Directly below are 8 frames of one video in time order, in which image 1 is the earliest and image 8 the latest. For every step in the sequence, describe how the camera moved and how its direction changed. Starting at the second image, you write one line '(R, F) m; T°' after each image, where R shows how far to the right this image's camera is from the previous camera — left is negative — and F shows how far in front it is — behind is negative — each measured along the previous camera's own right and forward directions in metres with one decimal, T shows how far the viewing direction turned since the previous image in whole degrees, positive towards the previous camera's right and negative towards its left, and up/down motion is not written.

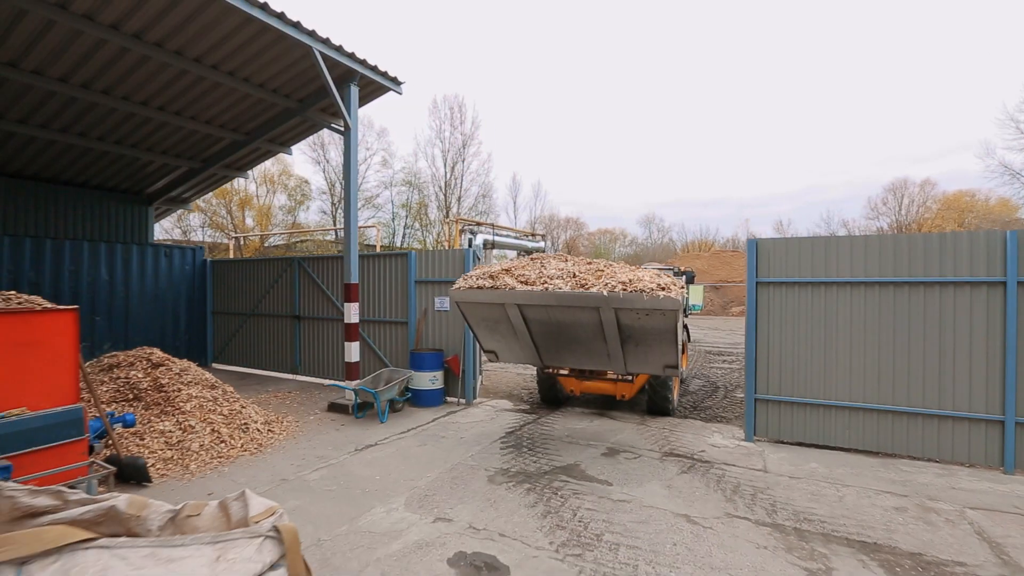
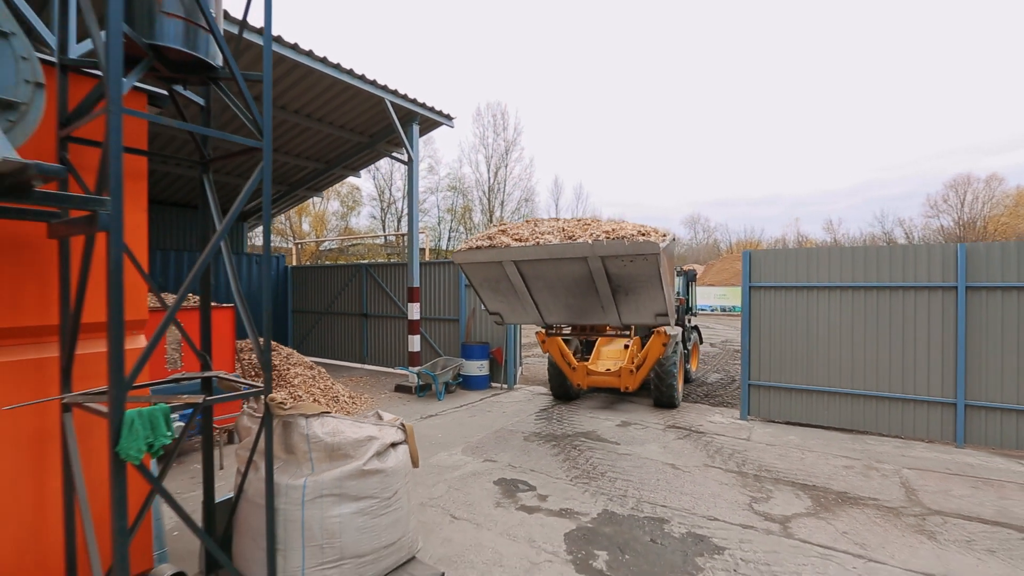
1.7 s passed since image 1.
(+0.2, -1.3) m; -5°
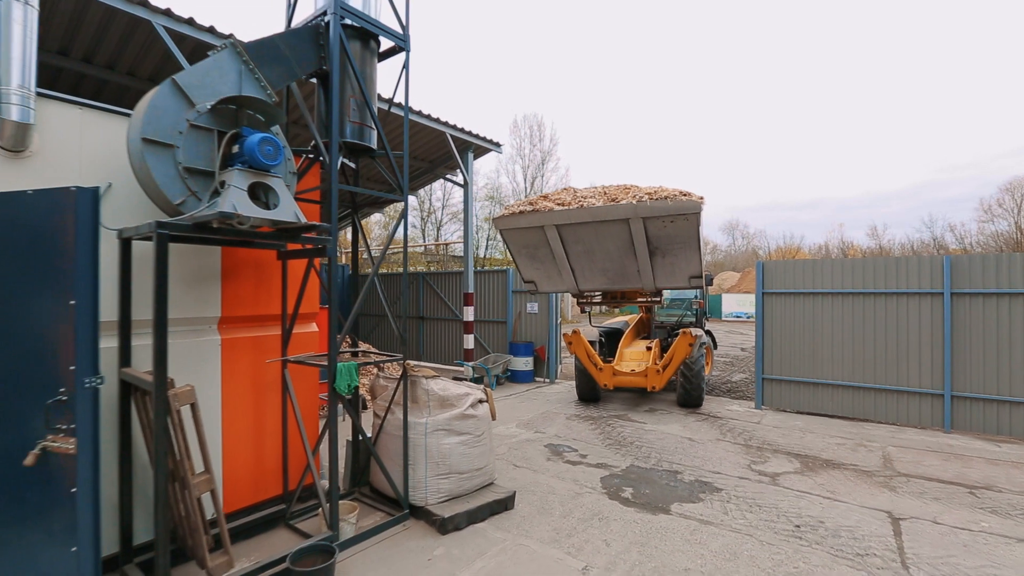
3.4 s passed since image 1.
(-0.1, -1.2) m; -4°
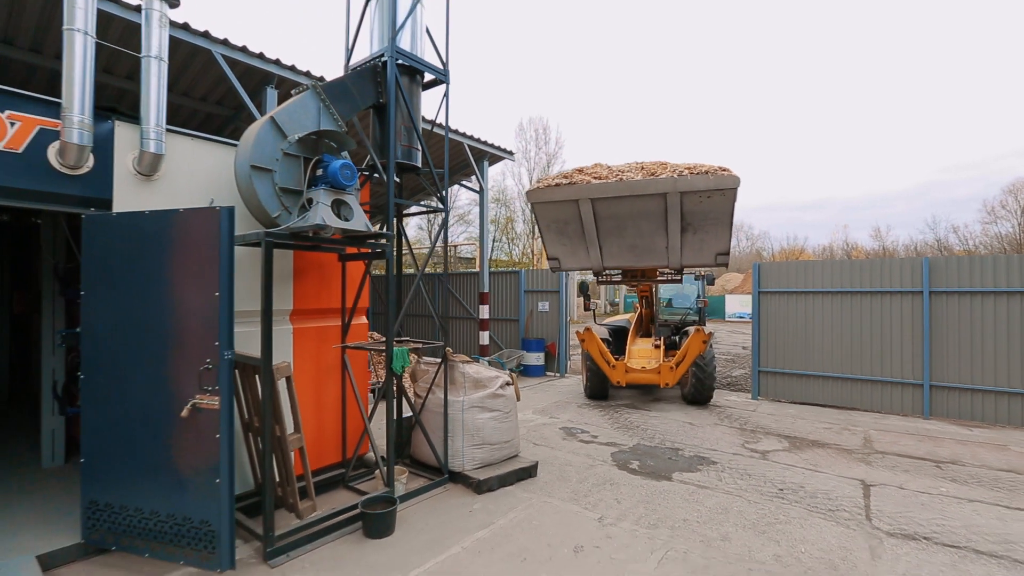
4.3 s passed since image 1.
(-0.2, -0.6) m; 0°
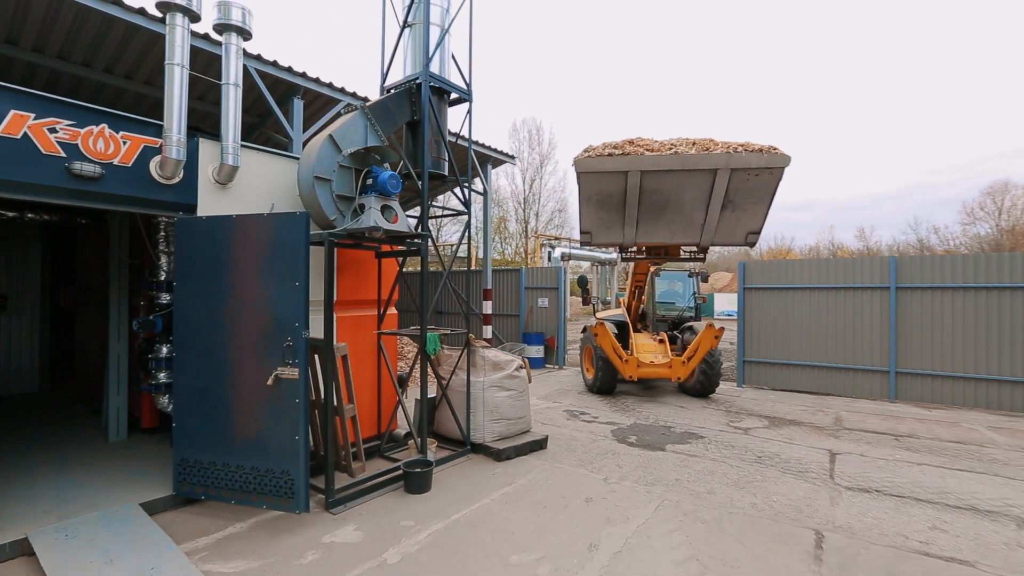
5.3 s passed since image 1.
(-0.2, -0.6) m; +1°
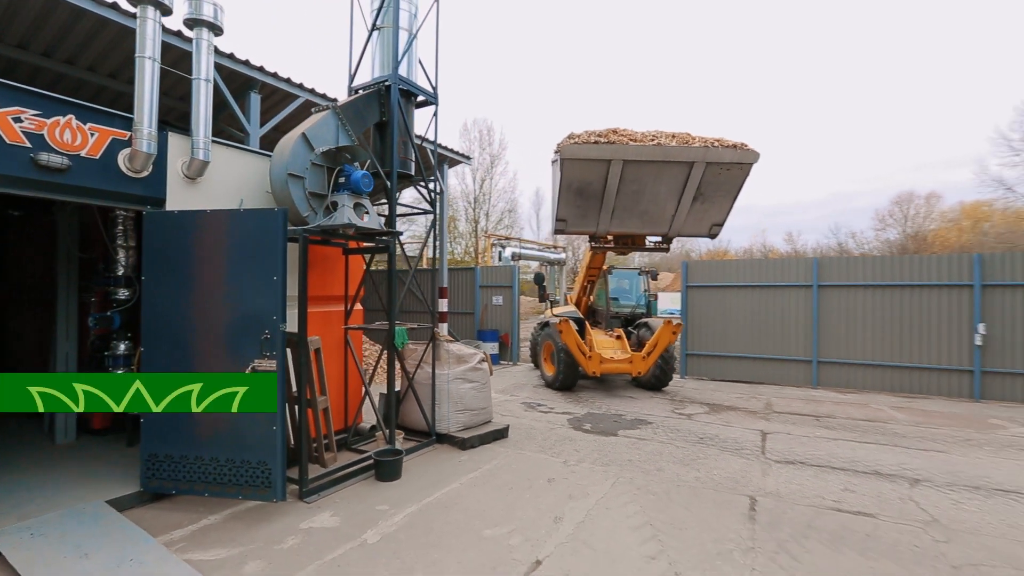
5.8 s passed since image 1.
(-0.2, -0.2) m; +6°
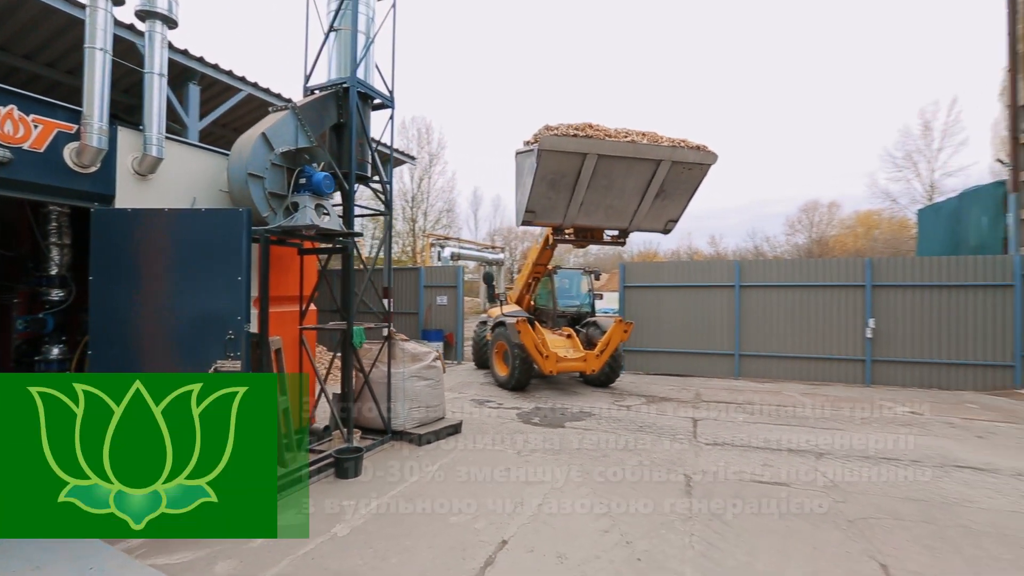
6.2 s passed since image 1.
(-0.2, -0.2) m; +7°
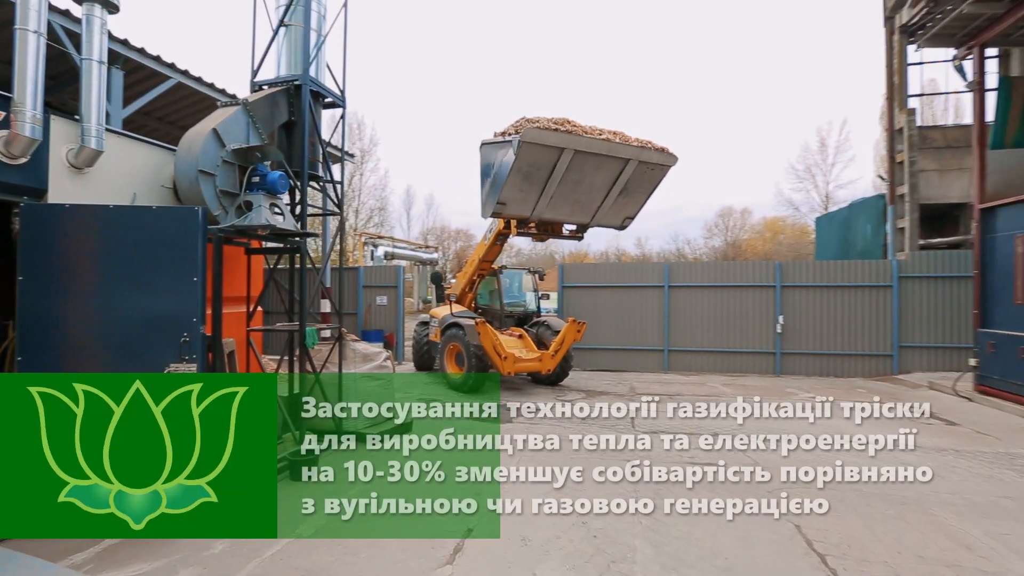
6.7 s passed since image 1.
(-0.2, -0.2) m; +8°
